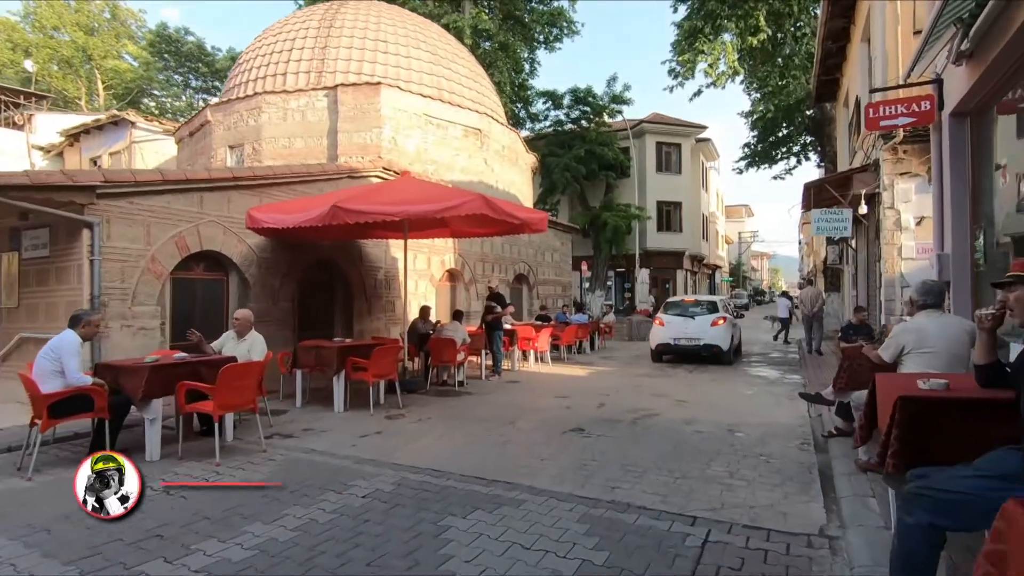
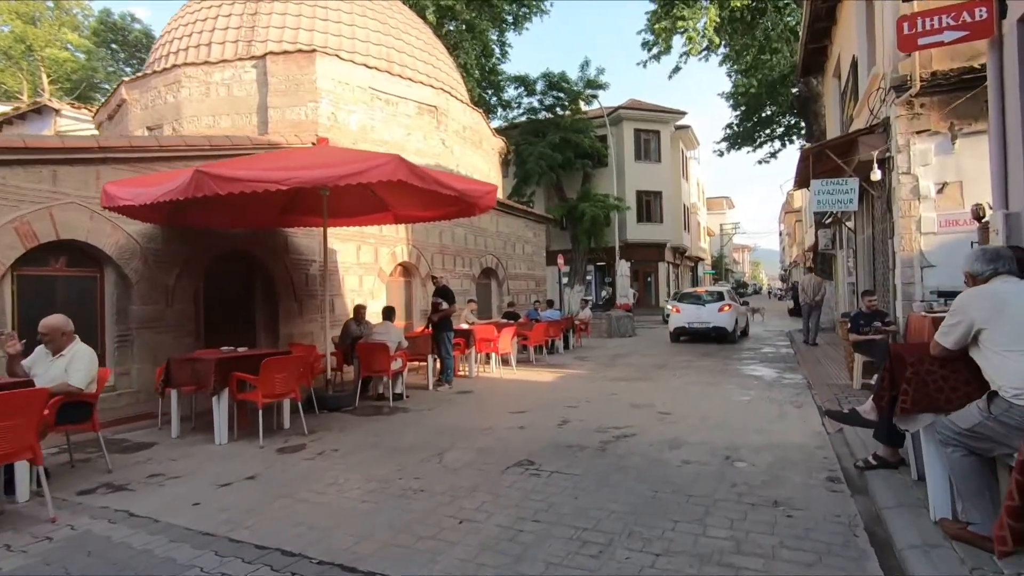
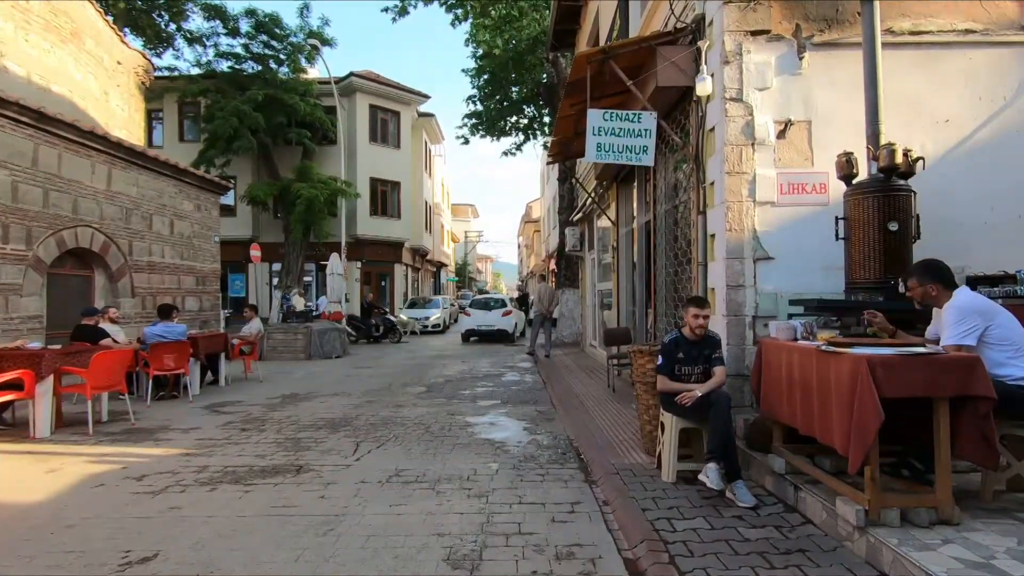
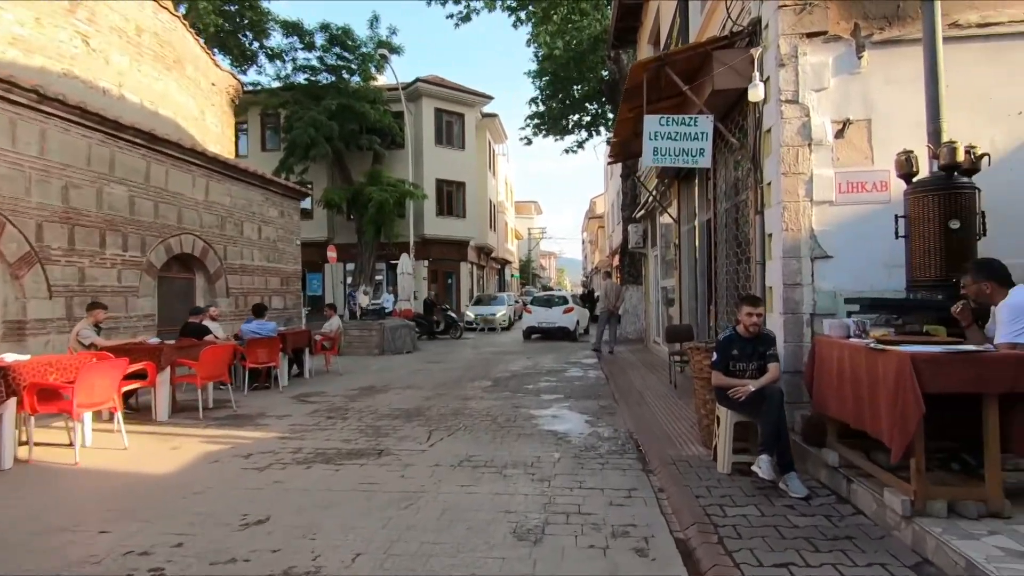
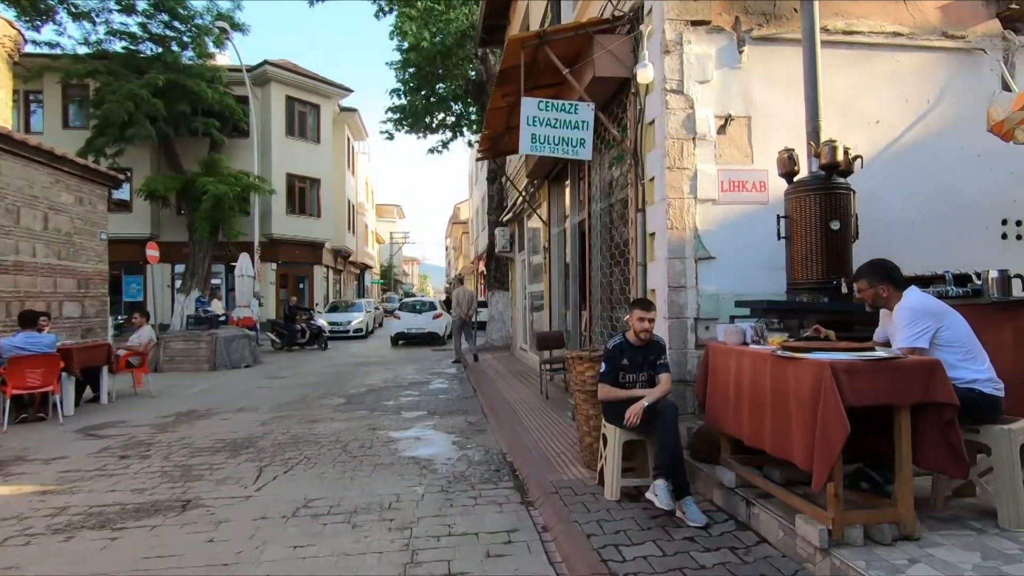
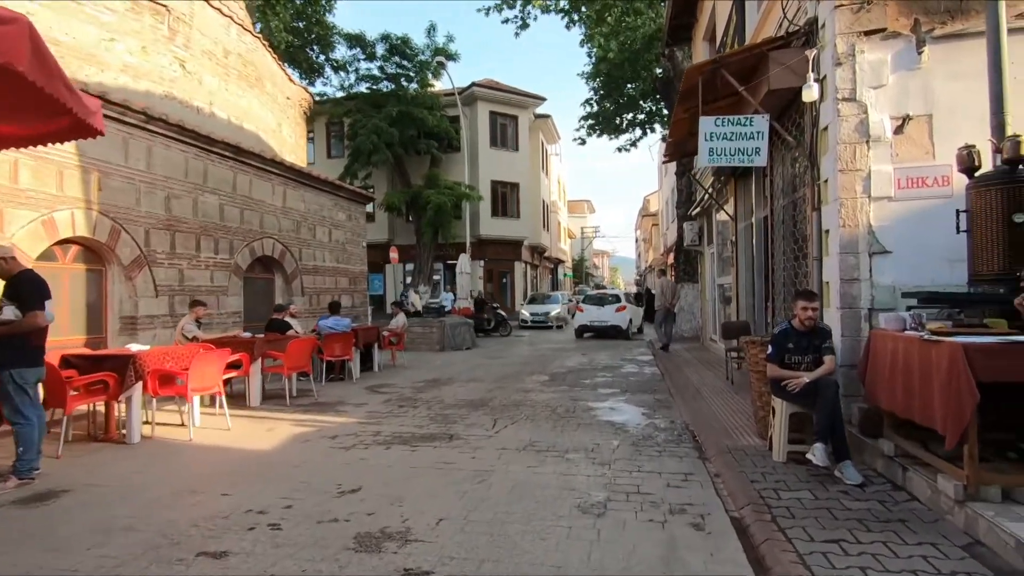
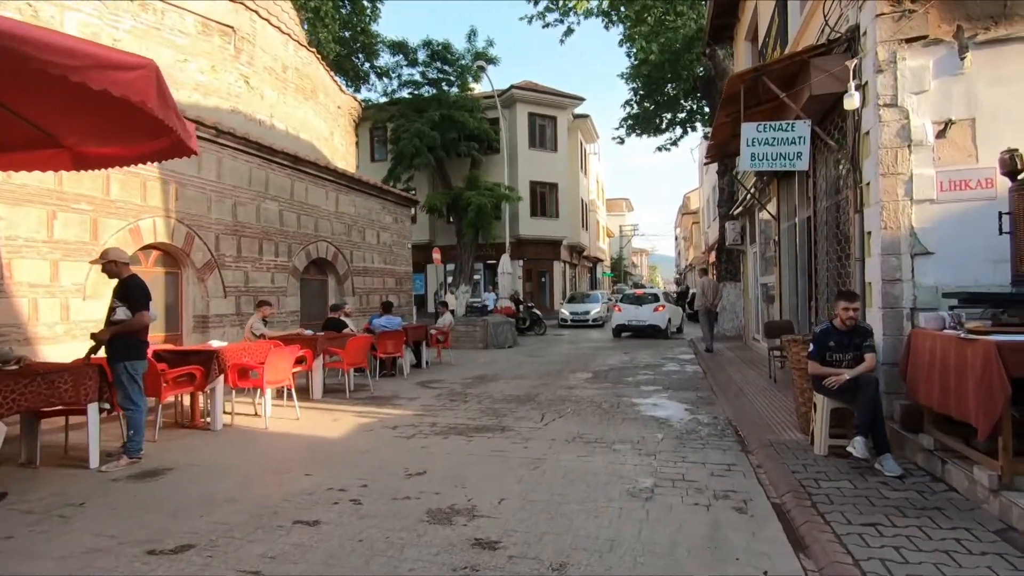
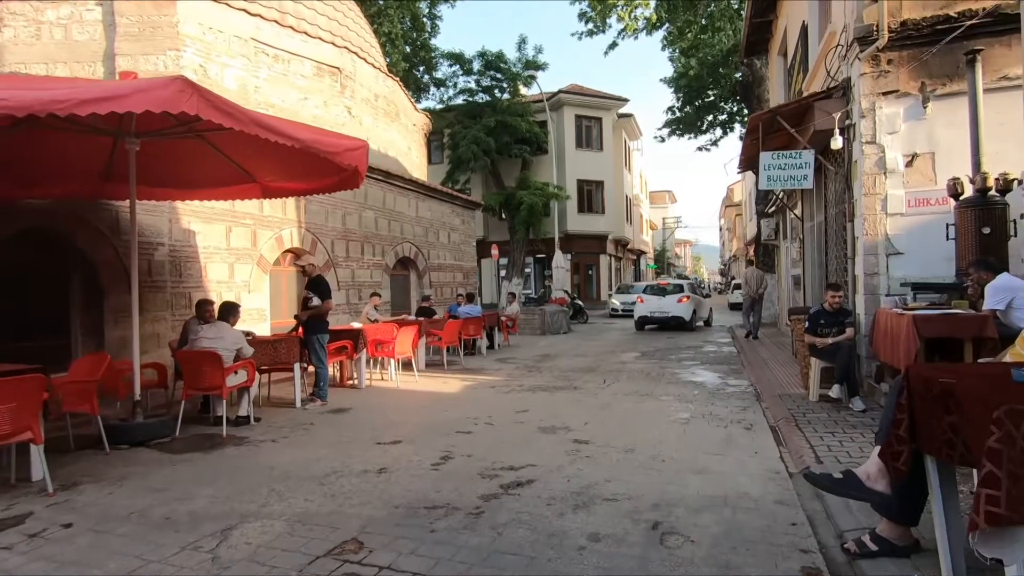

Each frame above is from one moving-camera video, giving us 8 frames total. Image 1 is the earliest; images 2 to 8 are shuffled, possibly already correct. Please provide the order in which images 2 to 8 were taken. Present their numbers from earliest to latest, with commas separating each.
2, 8, 7, 6, 4, 3, 5
